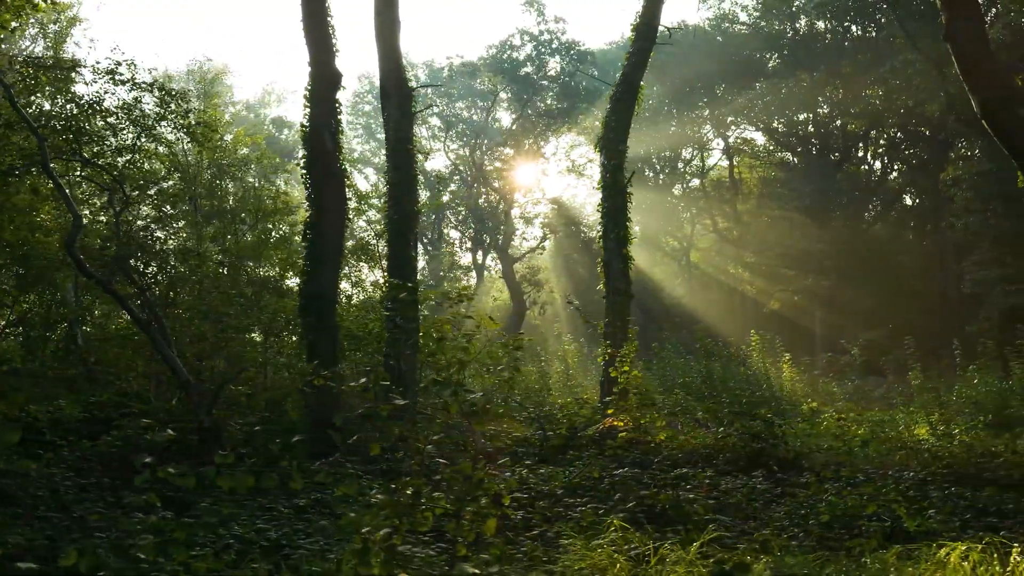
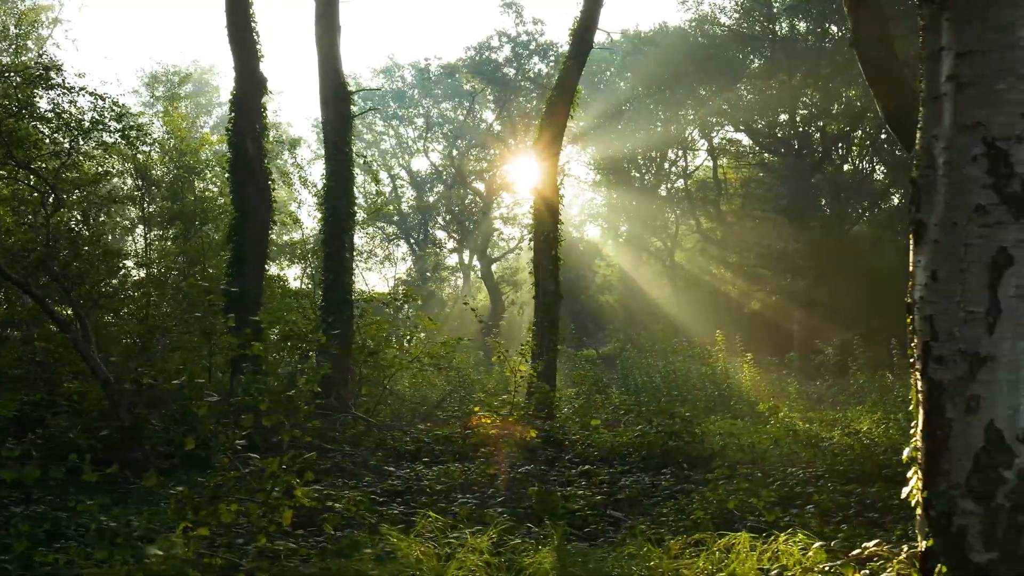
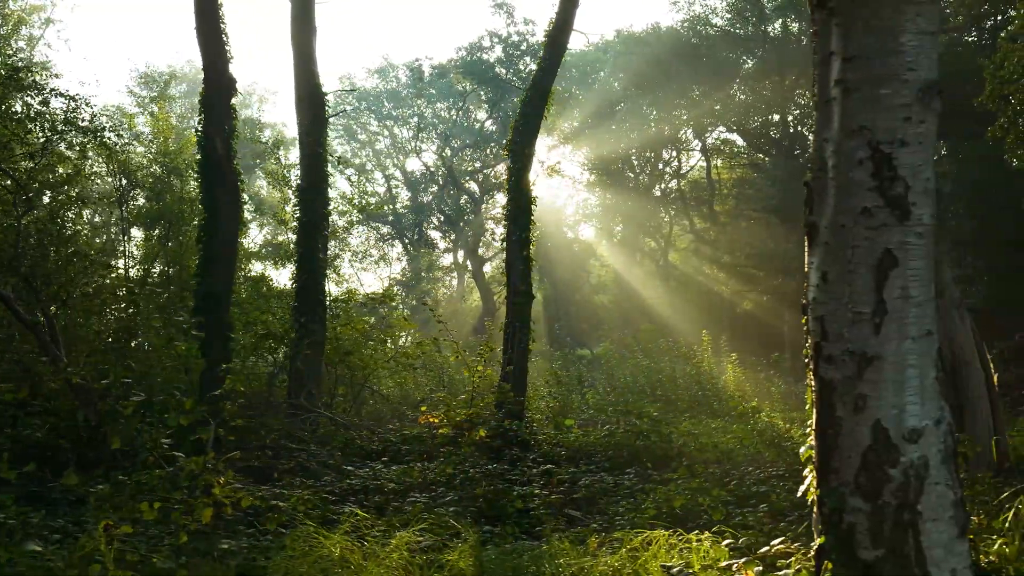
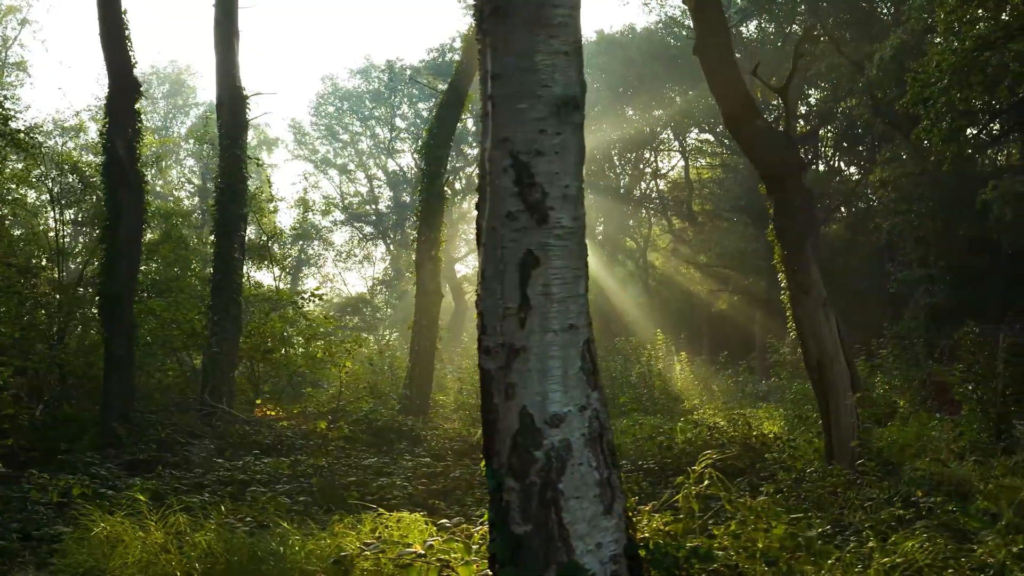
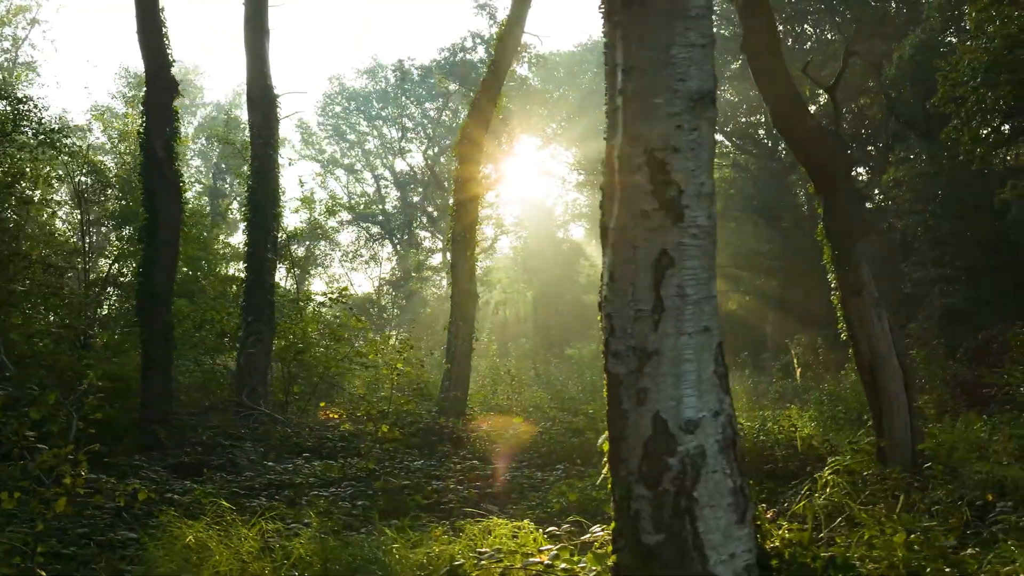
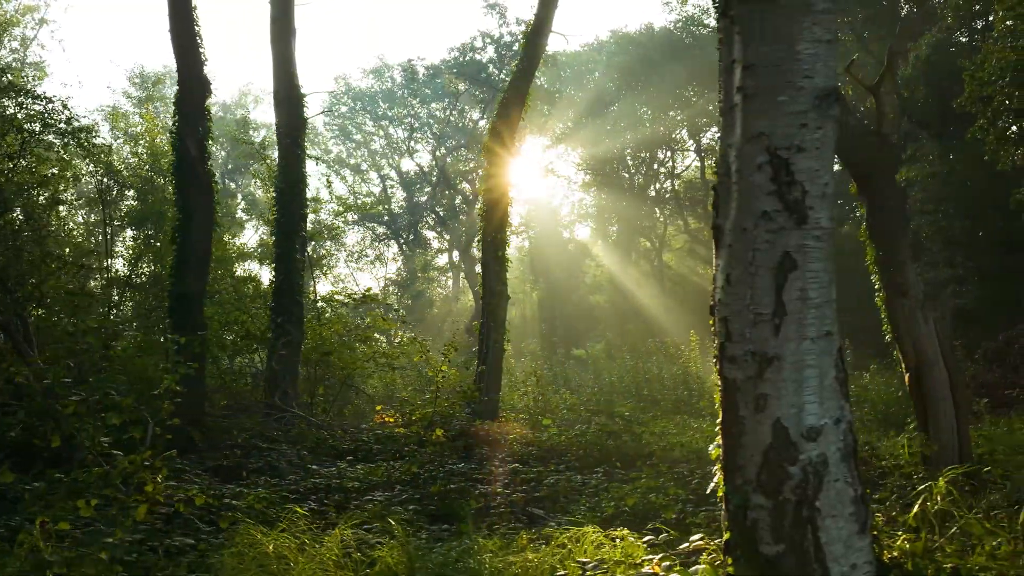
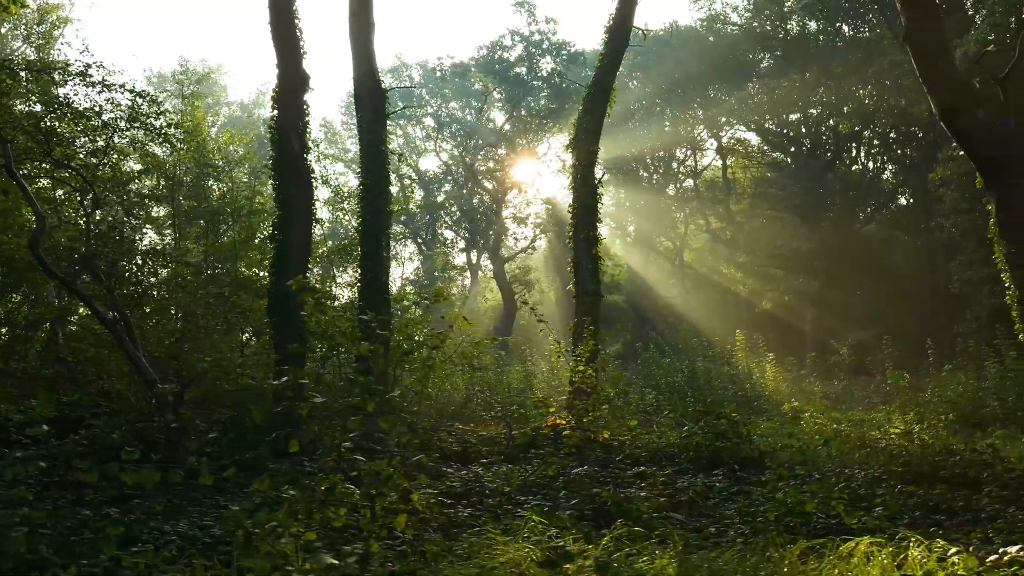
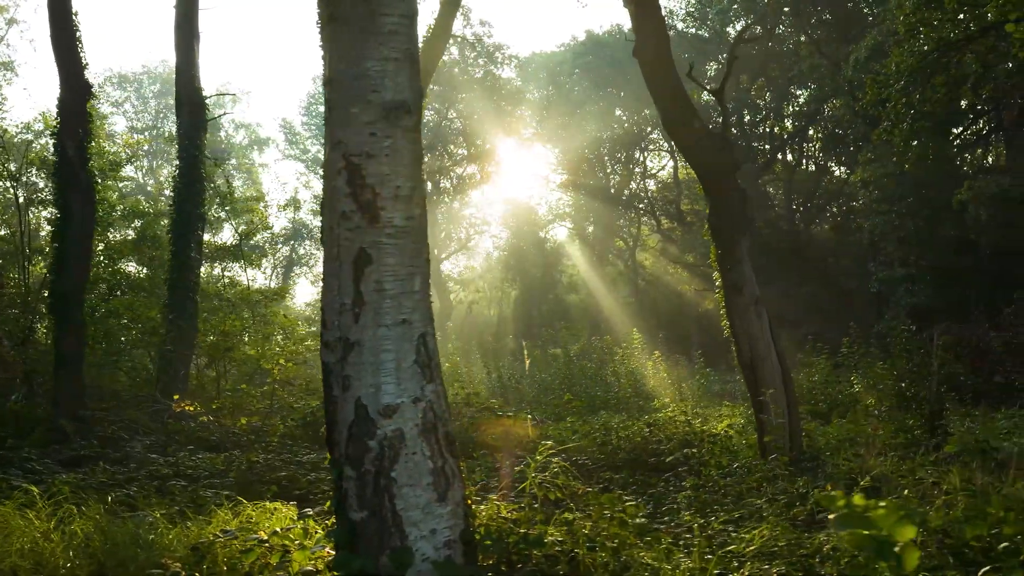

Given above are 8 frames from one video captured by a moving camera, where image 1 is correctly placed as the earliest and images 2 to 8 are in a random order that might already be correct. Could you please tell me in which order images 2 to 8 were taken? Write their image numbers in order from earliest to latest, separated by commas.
7, 2, 3, 6, 5, 4, 8
